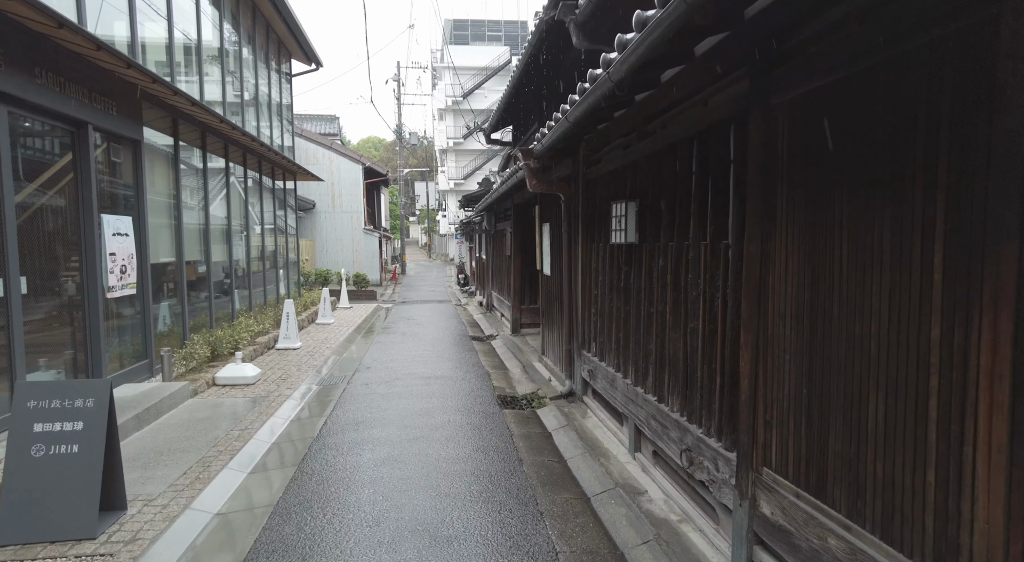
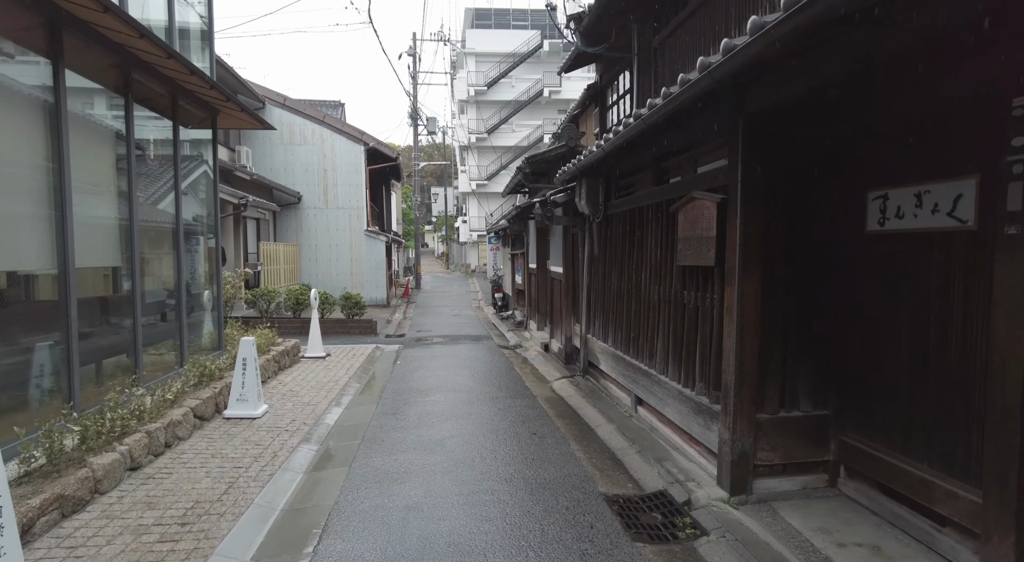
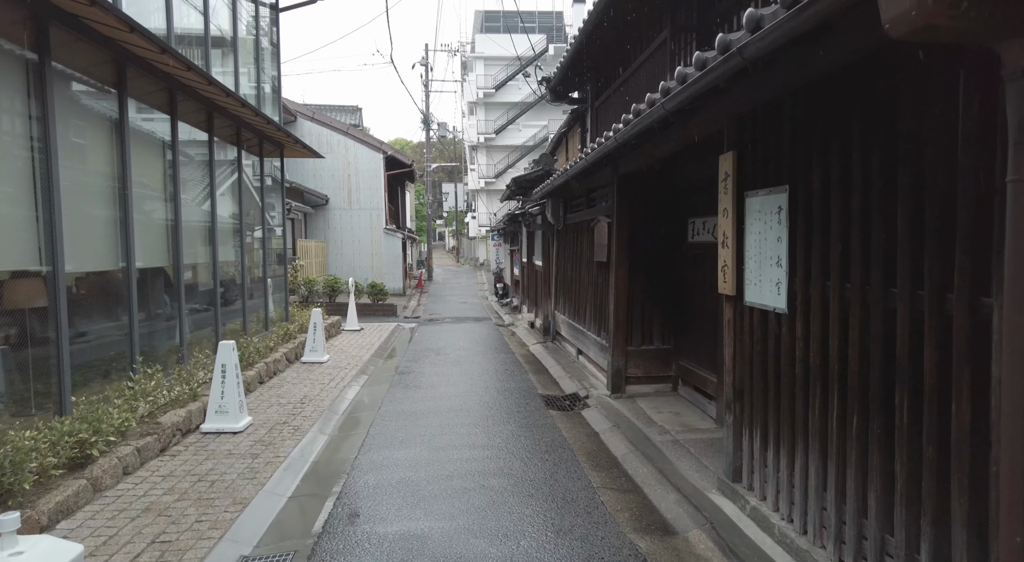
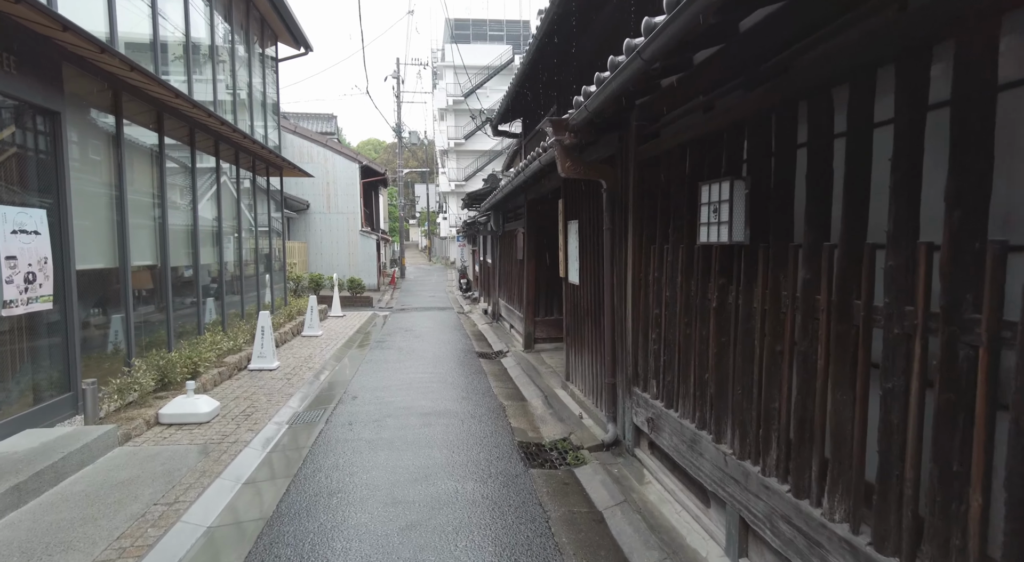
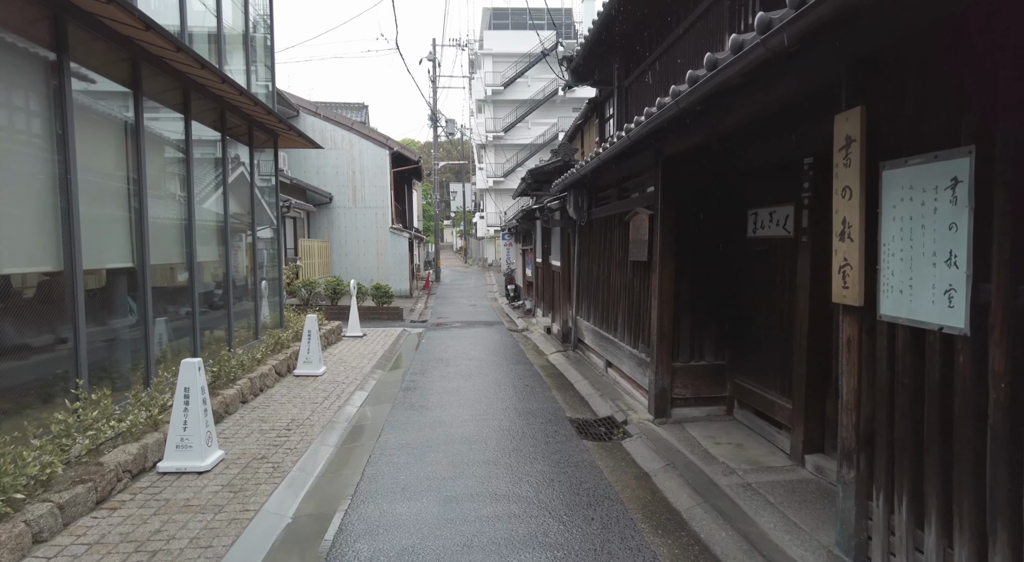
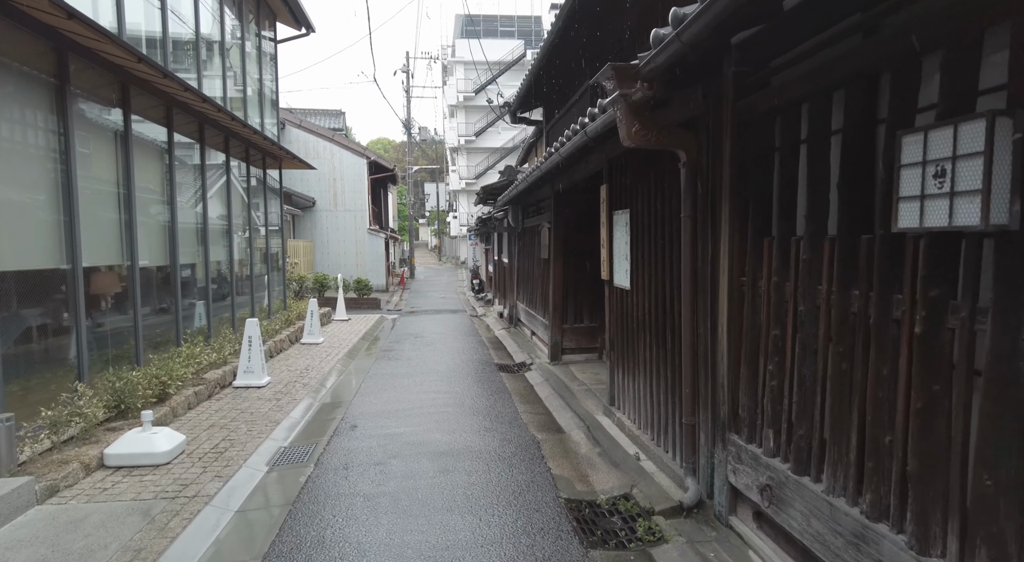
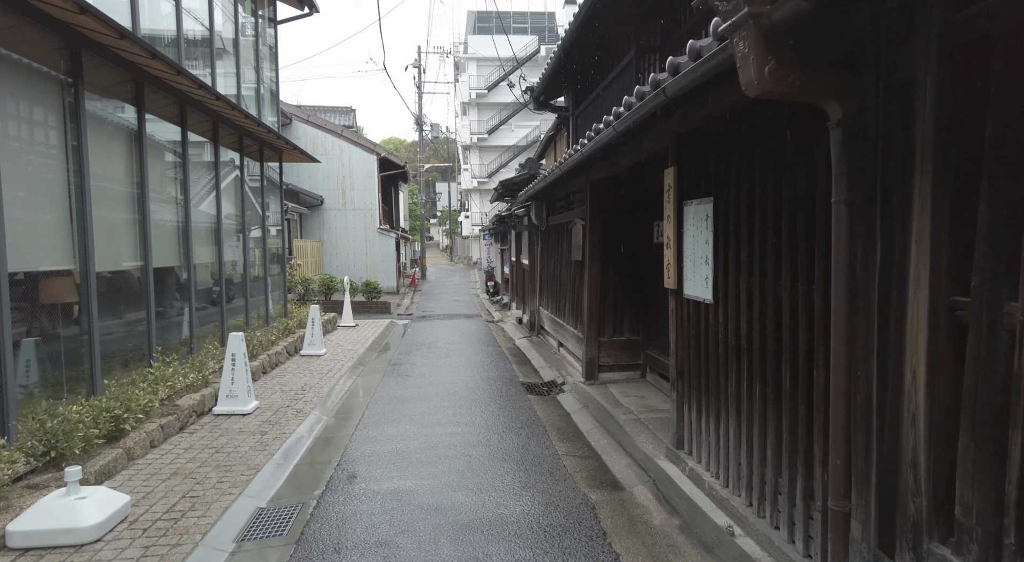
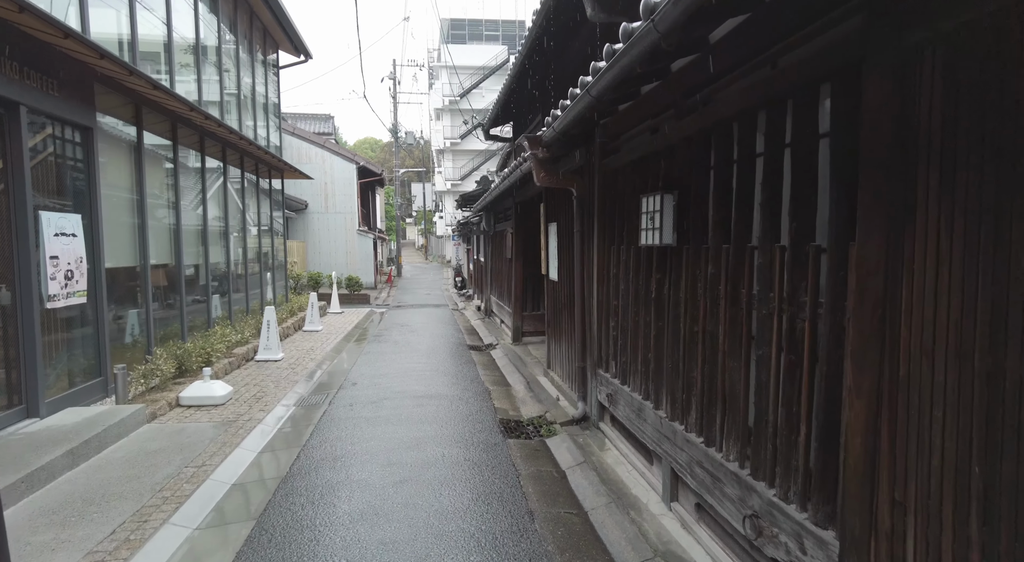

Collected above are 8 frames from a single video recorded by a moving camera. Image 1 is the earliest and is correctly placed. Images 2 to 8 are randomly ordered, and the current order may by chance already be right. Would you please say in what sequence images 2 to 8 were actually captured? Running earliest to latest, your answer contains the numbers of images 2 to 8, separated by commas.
8, 4, 6, 7, 3, 5, 2
